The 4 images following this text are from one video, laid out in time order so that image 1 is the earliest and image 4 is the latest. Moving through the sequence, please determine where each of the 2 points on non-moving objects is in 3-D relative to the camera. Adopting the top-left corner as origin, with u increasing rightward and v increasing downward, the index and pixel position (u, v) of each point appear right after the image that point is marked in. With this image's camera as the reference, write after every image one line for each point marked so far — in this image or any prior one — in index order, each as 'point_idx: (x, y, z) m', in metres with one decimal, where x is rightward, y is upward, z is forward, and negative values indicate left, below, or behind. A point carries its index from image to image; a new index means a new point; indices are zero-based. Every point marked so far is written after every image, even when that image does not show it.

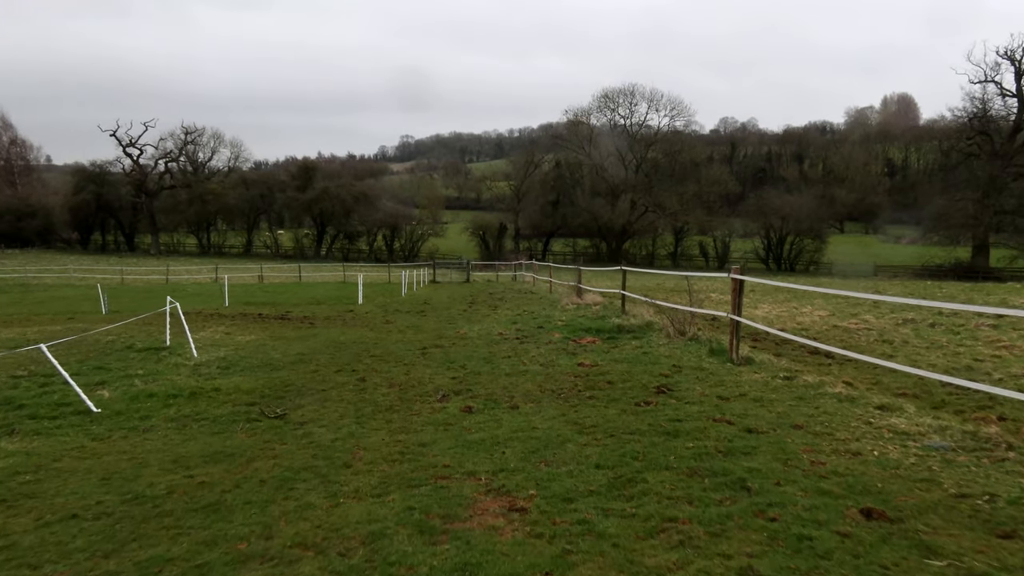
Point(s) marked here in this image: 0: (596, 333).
0: (+1.2, -0.6, +11.3) m
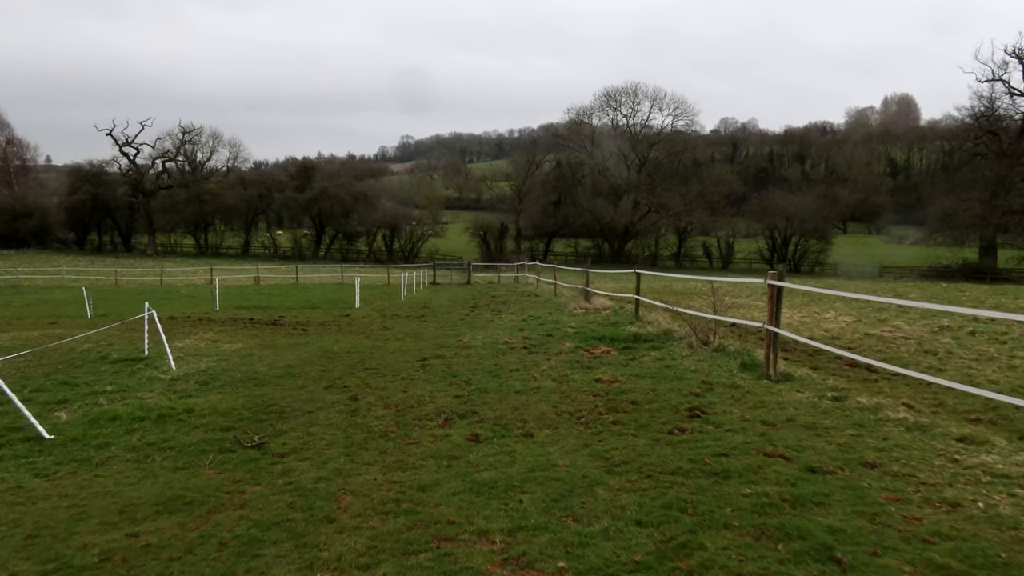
0: (+1.3, -0.7, +10.4) m
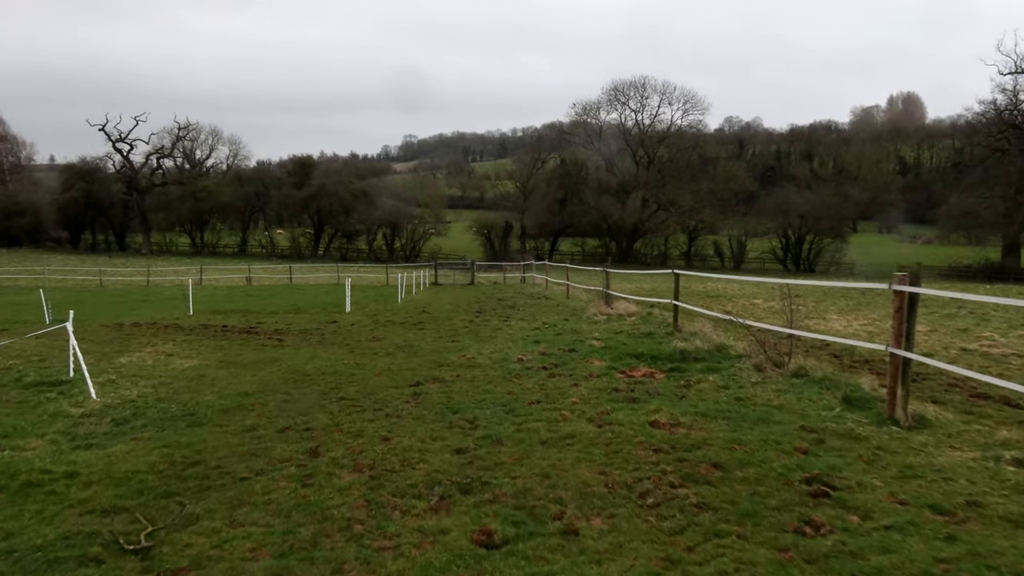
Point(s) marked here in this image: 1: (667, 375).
0: (+1.4, -0.8, +8.3) m
1: (+1.5, -0.8, +7.7) m
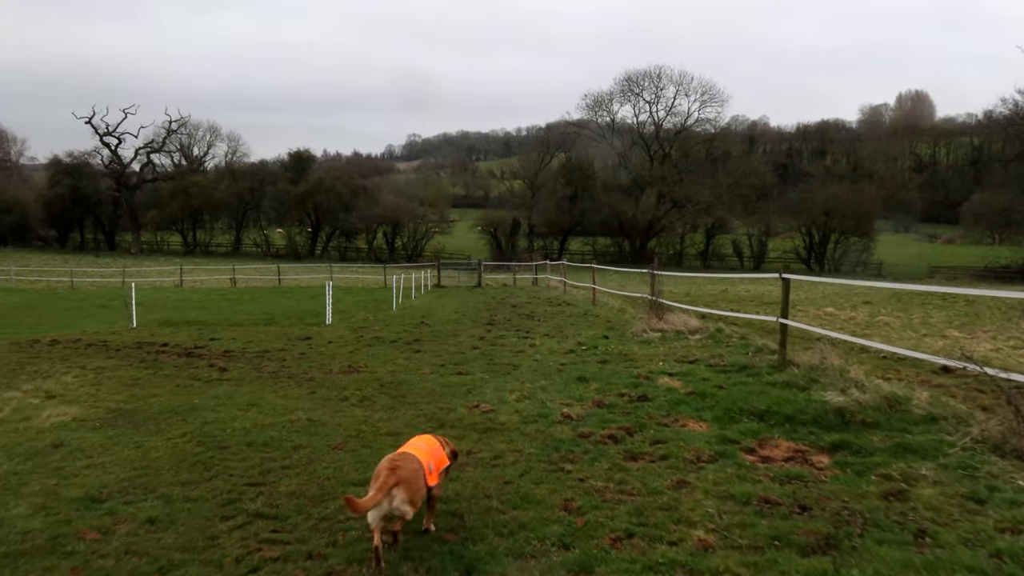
0: (+1.7, -0.9, +5.0) m
1: (+1.8, -0.9, +4.4) m
